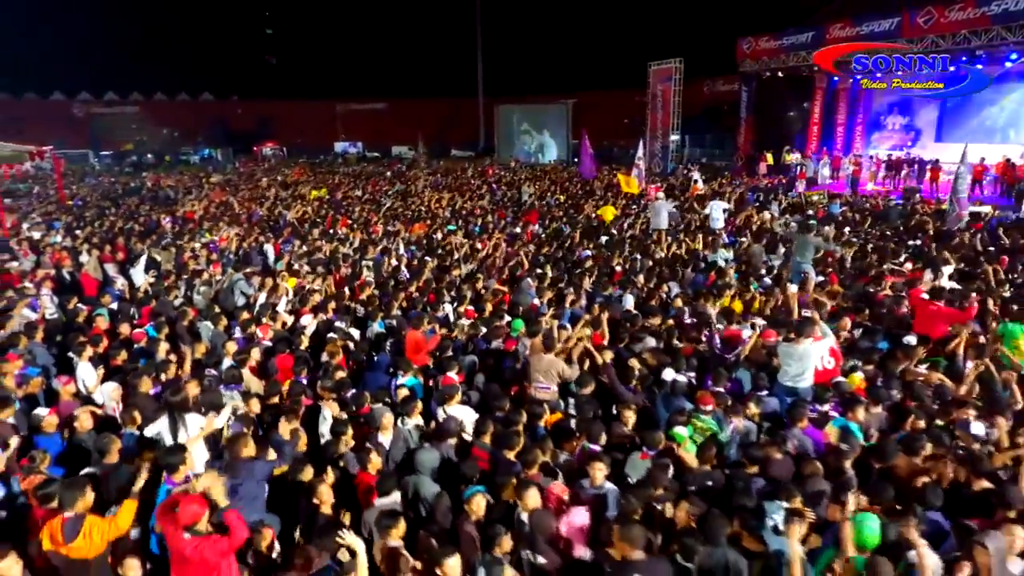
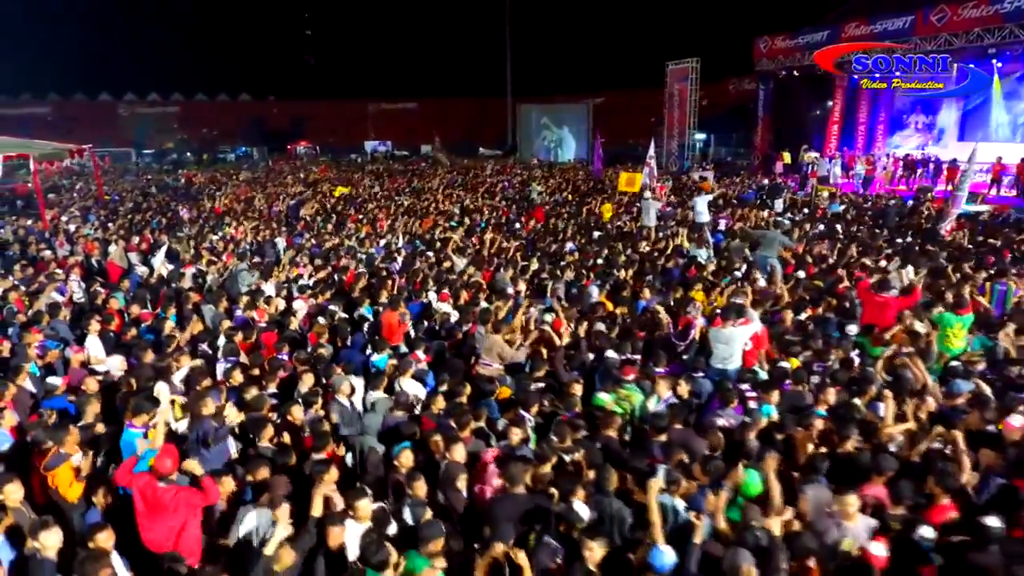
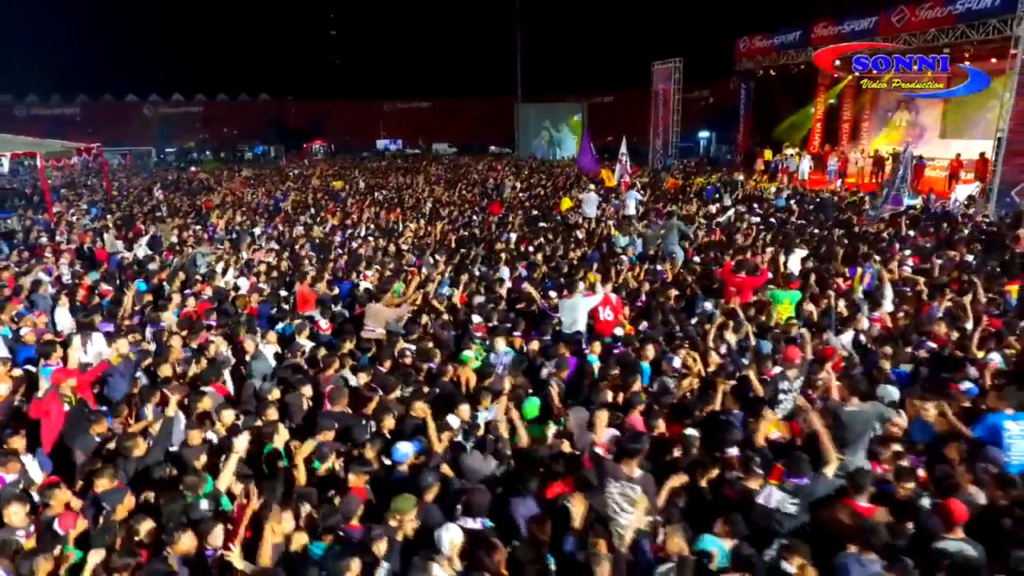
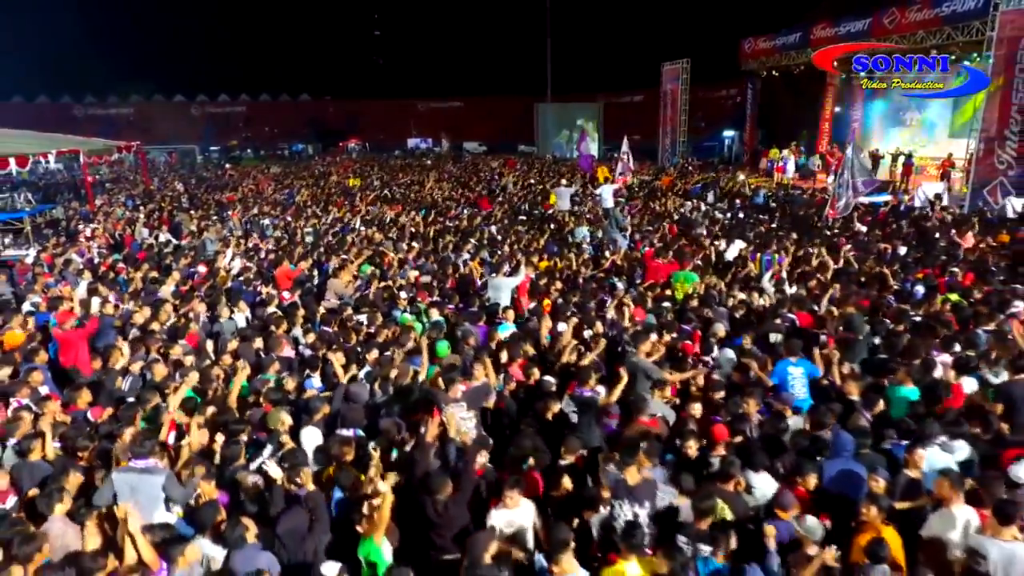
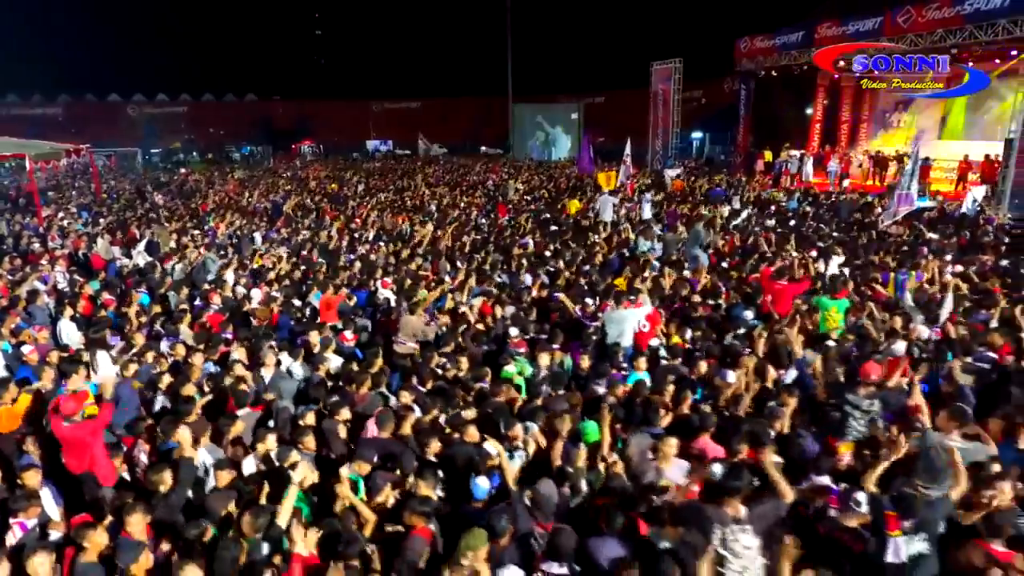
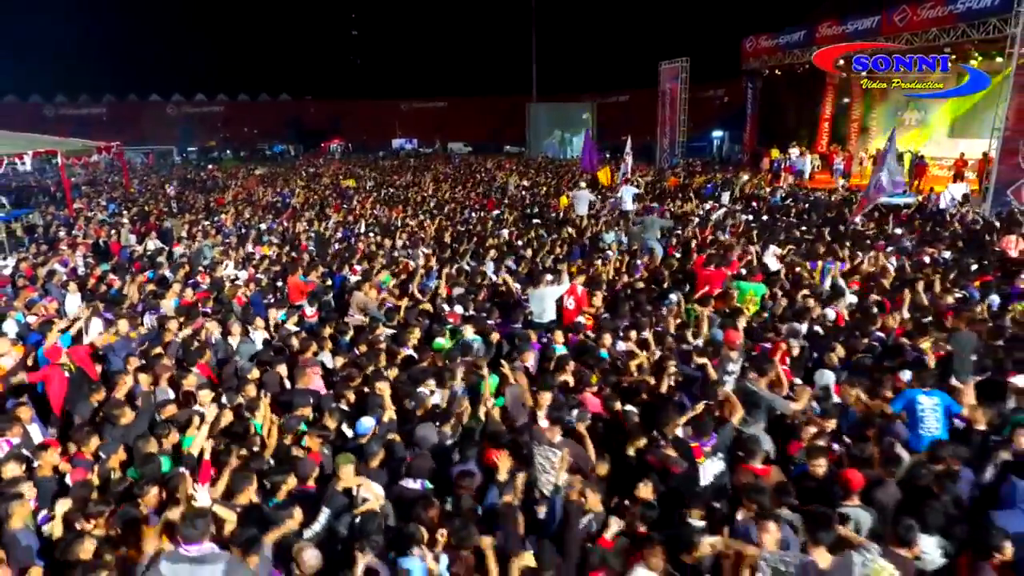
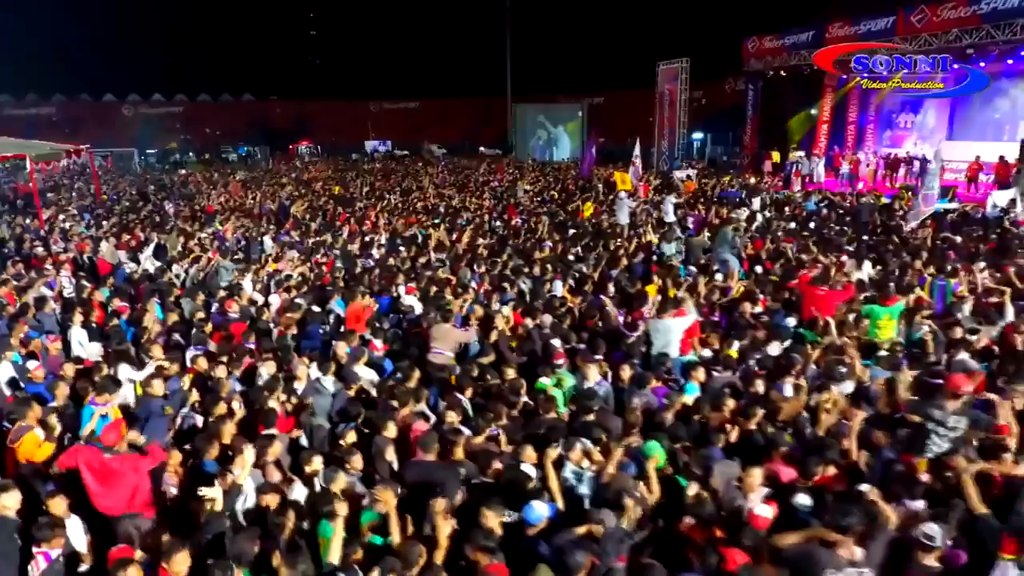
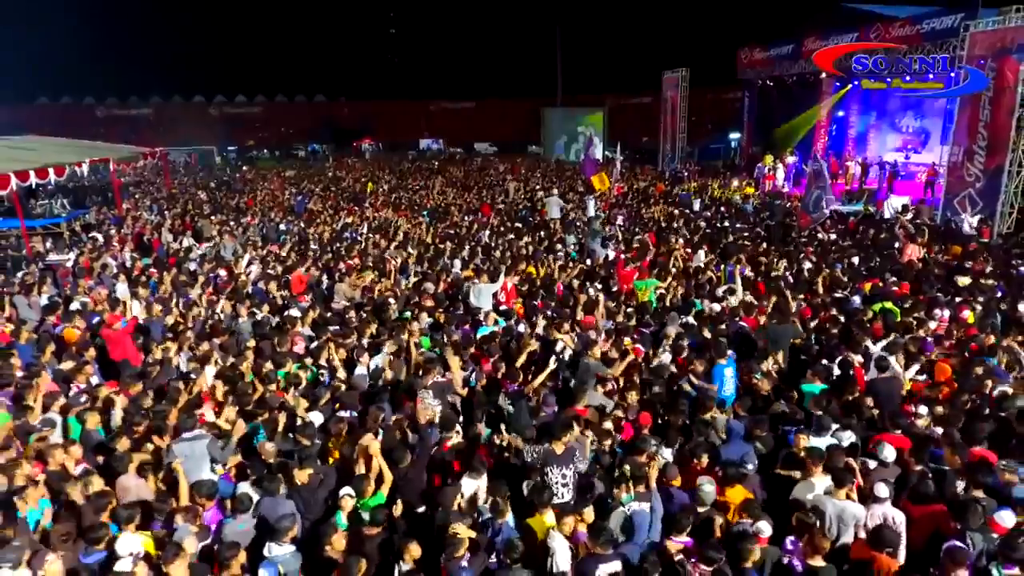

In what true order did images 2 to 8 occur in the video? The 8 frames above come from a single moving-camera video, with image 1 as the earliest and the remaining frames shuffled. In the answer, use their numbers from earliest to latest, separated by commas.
2, 7, 5, 3, 6, 4, 8
